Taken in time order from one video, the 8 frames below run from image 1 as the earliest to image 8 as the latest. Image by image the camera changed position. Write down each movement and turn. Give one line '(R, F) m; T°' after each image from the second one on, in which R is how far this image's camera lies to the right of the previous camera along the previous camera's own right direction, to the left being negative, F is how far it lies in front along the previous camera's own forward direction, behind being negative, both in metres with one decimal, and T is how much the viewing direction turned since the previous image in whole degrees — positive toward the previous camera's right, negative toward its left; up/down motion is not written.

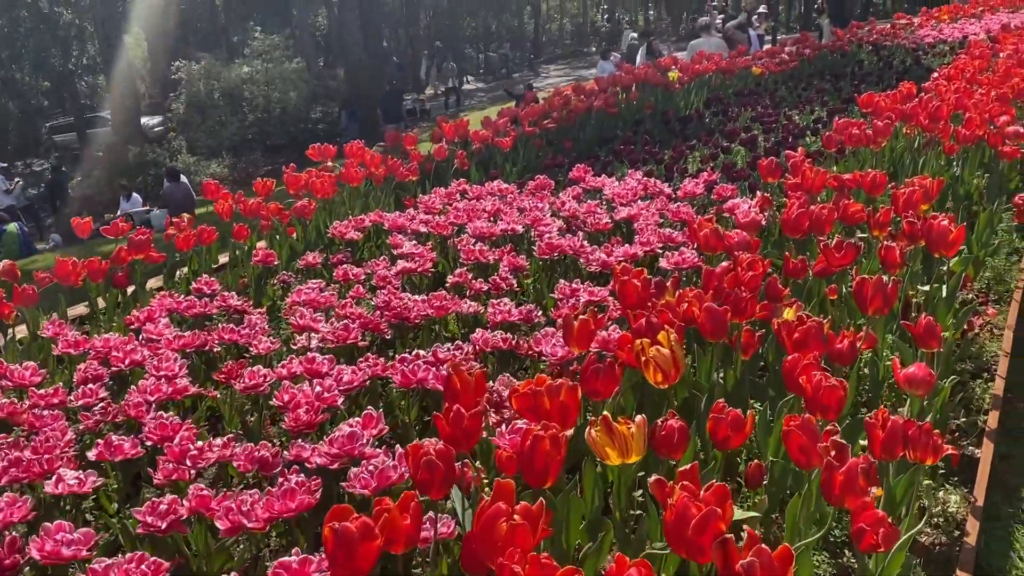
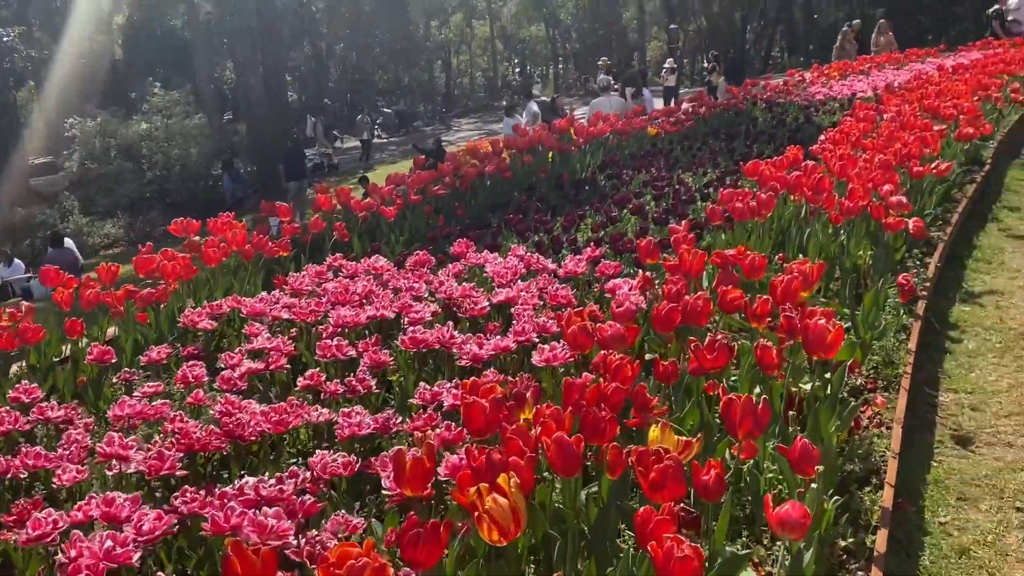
(+0.2, +0.3) m; +5°
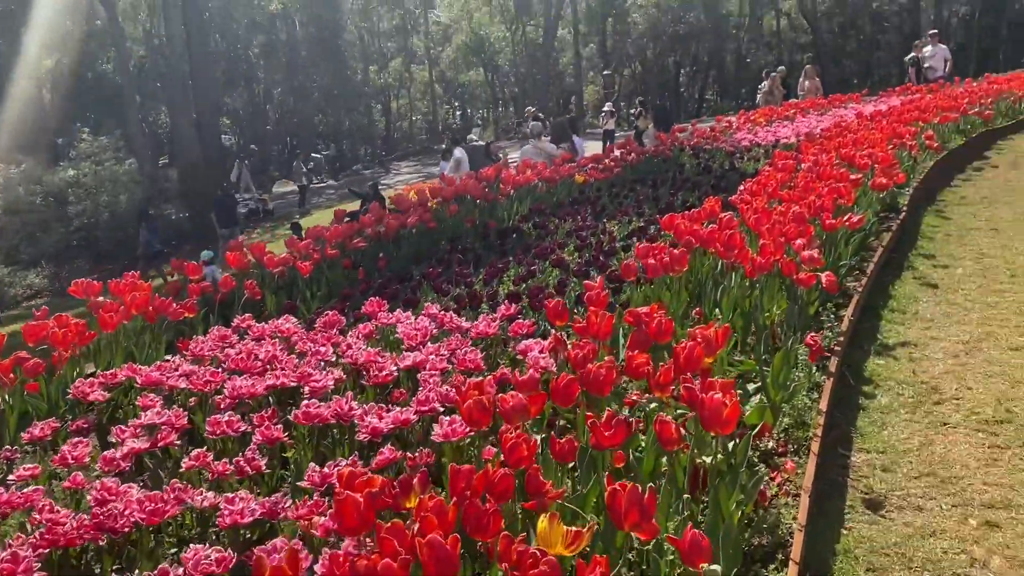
(+0.2, +0.1) m; +4°
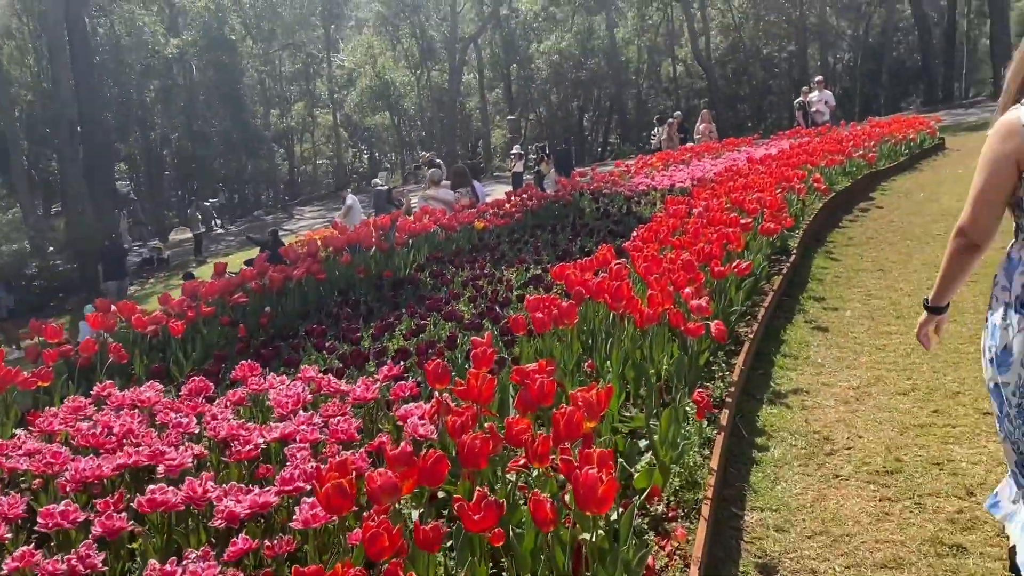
(+0.1, +0.2) m; +6°
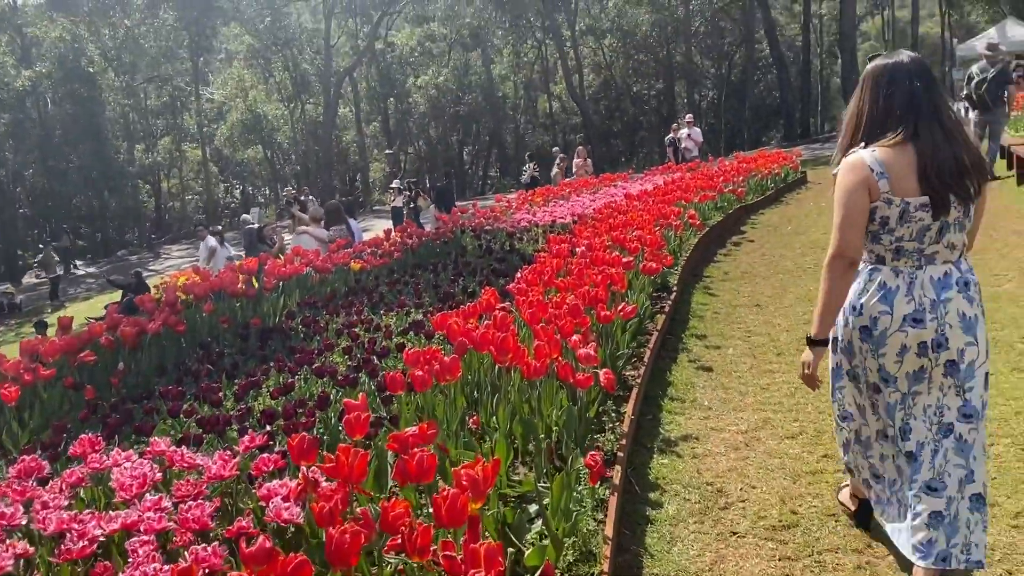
(0.0, +0.3) m; +8°
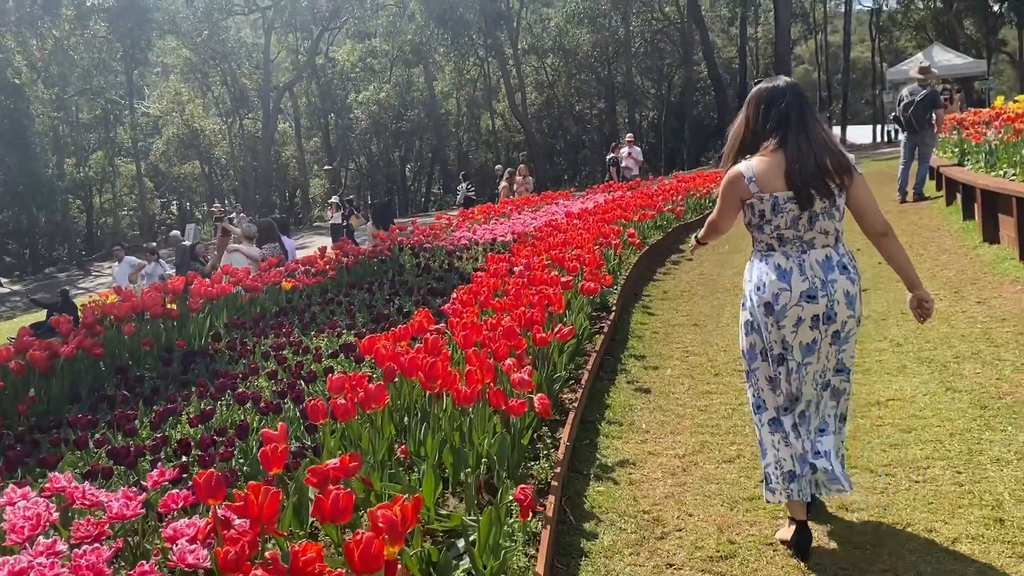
(+0.1, +0.1) m; +4°
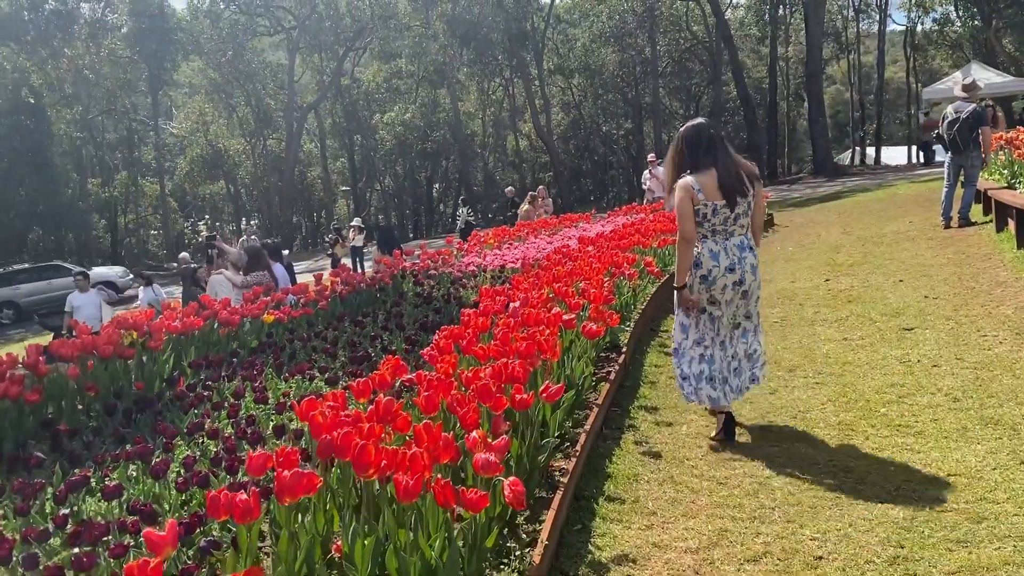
(+0.2, +0.8) m; -2°
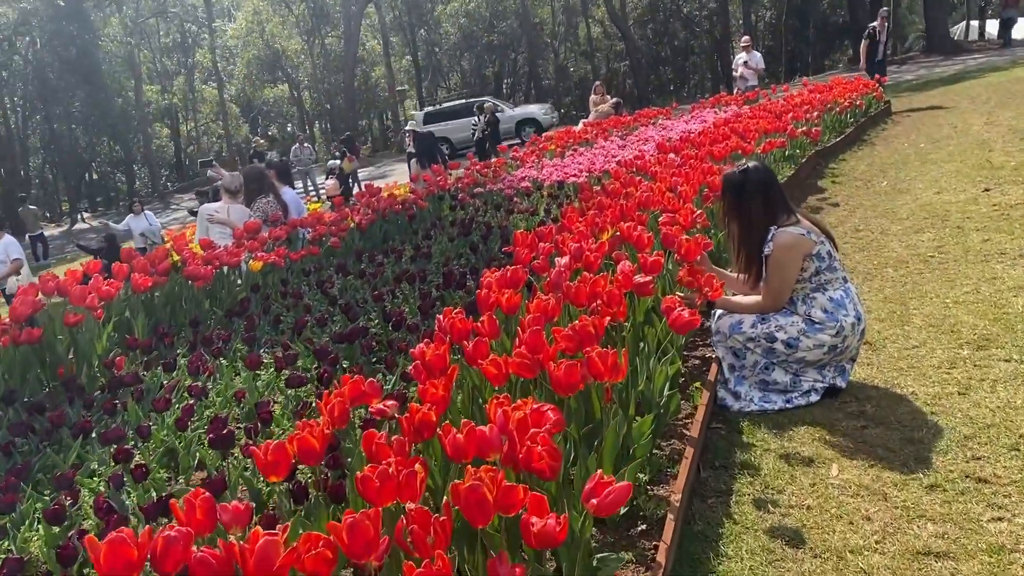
(+0.1, +1.9) m; -5°
